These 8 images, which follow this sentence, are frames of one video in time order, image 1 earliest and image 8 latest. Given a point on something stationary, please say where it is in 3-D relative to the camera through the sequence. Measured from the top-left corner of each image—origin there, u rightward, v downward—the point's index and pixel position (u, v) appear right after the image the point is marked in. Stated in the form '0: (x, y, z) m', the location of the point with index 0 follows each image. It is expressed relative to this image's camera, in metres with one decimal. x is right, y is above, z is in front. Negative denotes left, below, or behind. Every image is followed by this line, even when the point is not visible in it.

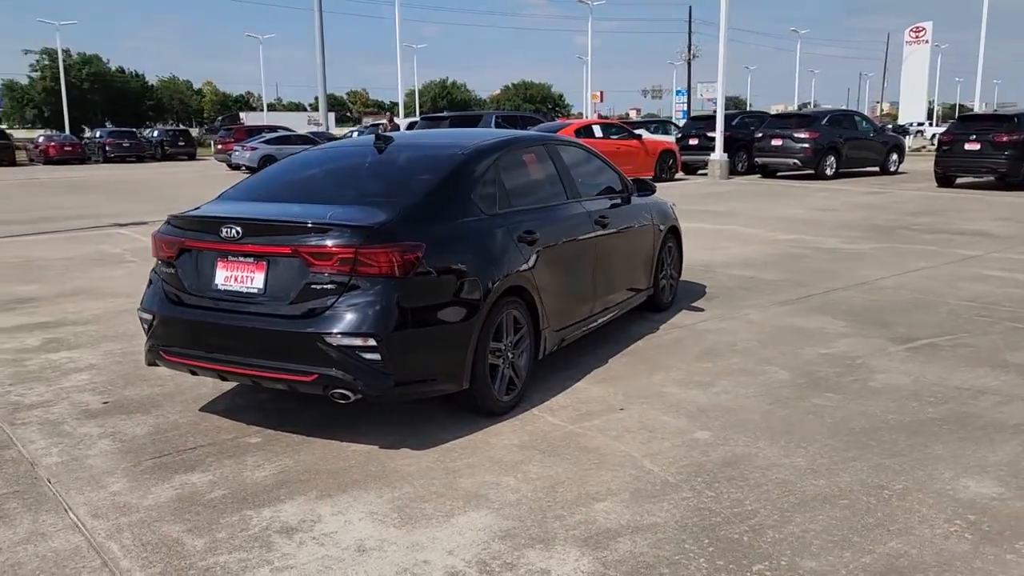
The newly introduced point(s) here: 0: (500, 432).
0: (-0.1, -0.8, +4.6) m
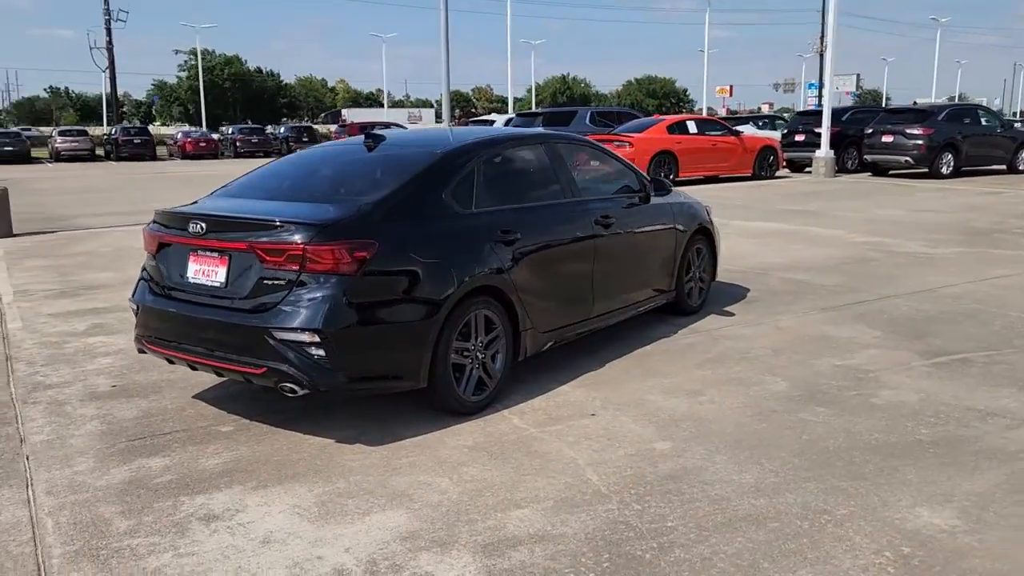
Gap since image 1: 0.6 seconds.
0: (-0.3, -0.8, +4.6) m
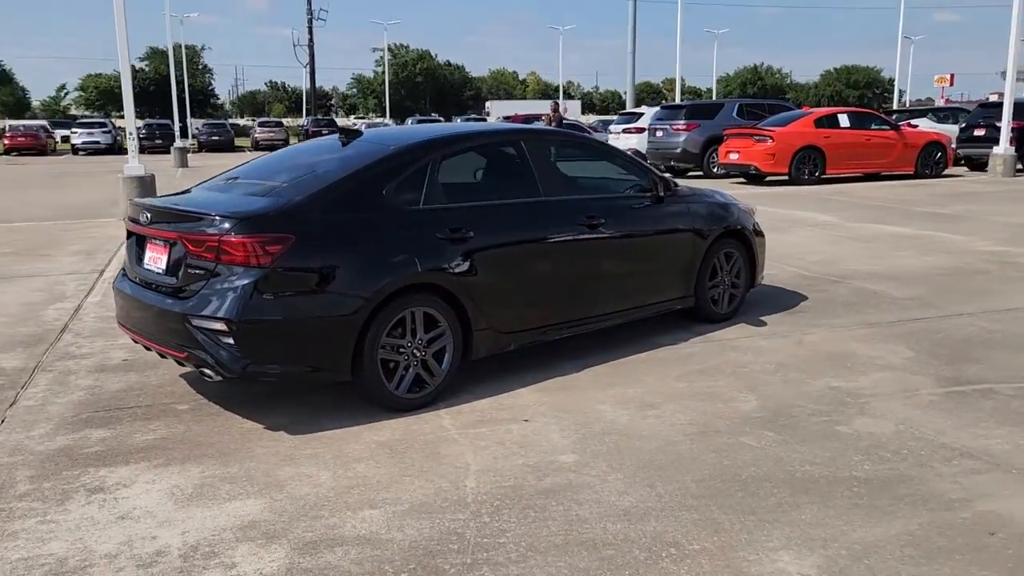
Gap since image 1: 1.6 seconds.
0: (-0.7, -0.8, +4.6) m
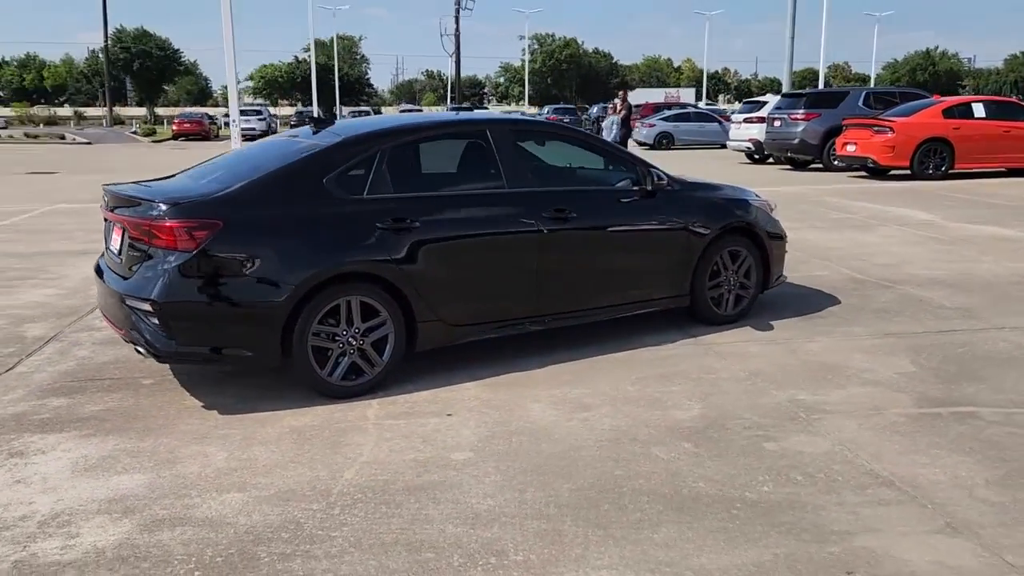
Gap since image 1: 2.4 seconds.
0: (-1.2, -0.7, +4.7) m
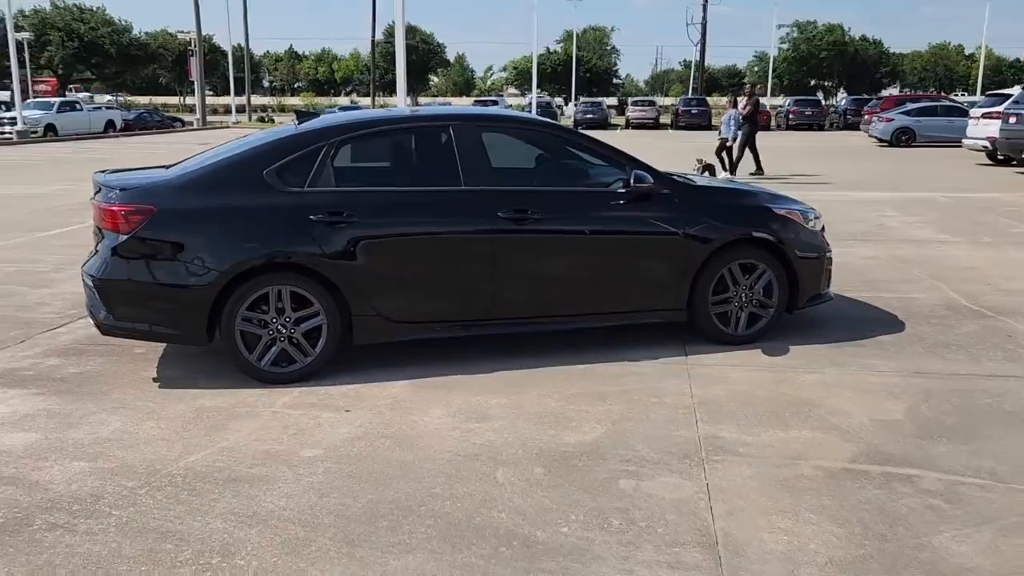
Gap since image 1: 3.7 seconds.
0: (-1.7, -0.6, +5.0) m
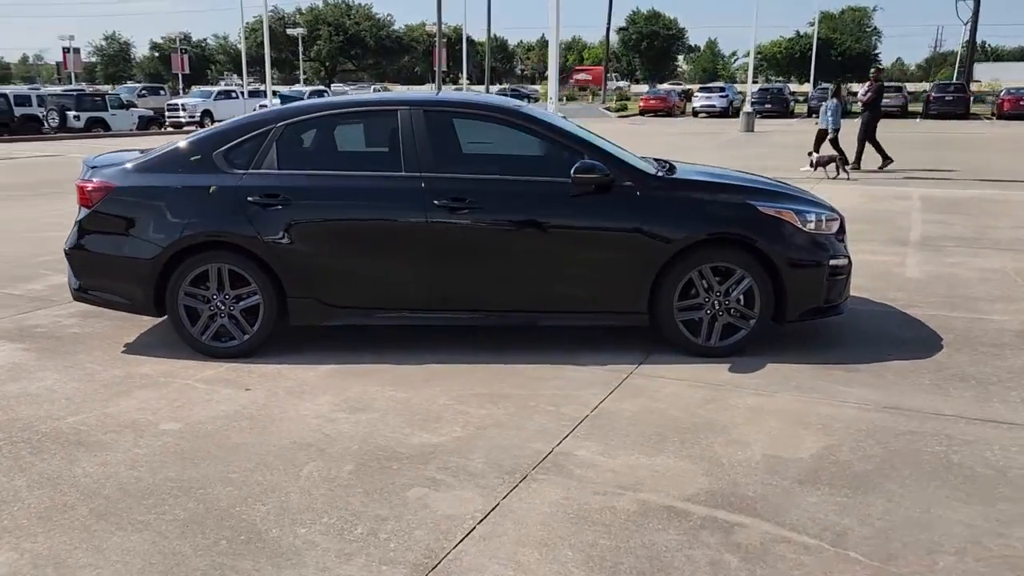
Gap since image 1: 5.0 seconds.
0: (-2.2, -0.5, +5.3) m
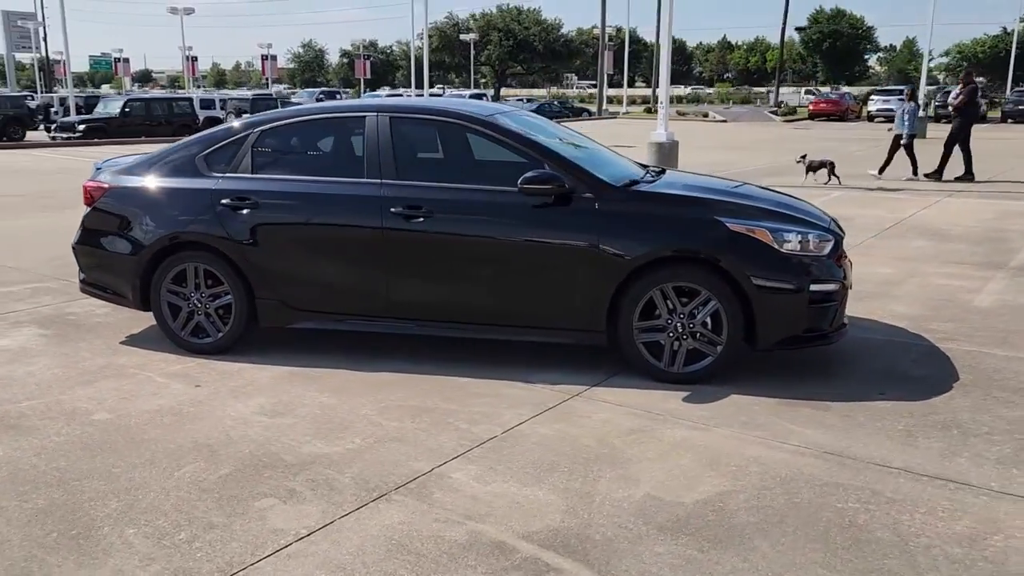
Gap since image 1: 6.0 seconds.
0: (-2.4, -0.4, +5.6) m
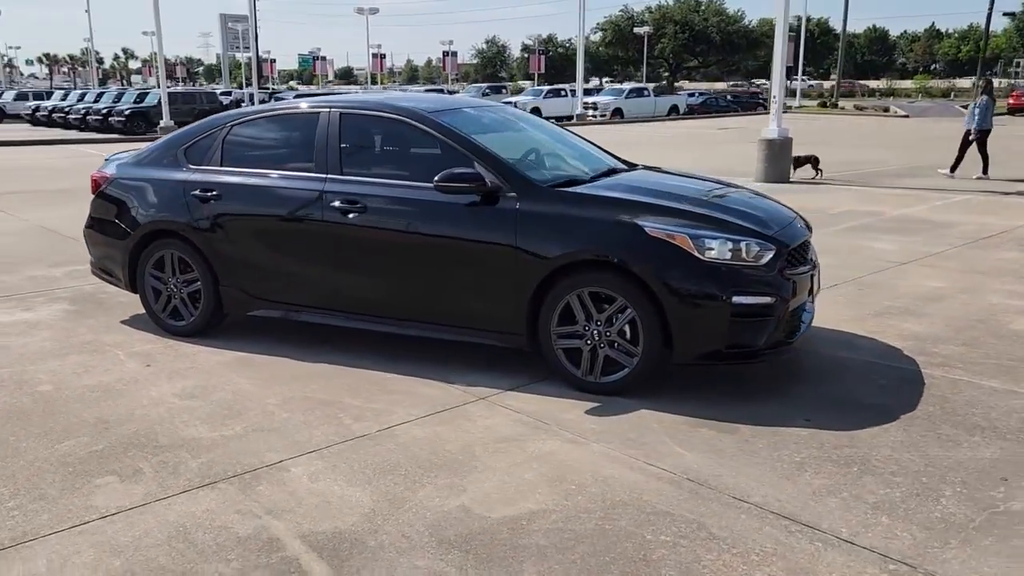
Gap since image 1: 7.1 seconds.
0: (-2.7, -0.3, +6.0) m
